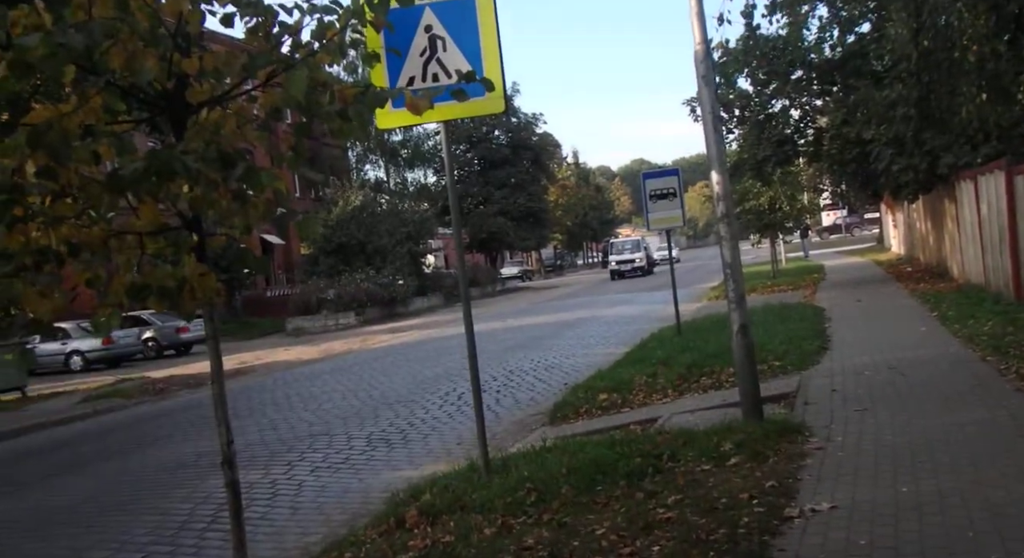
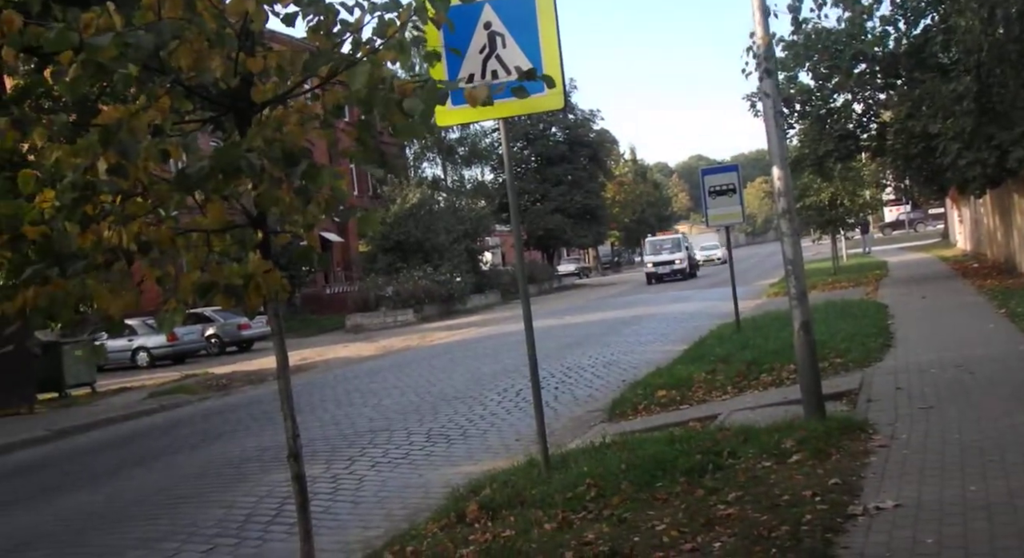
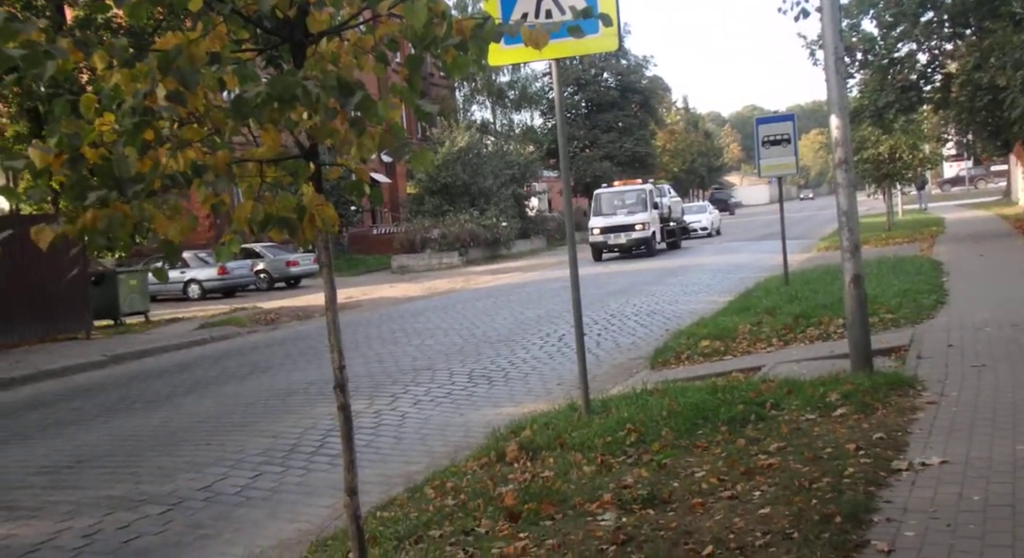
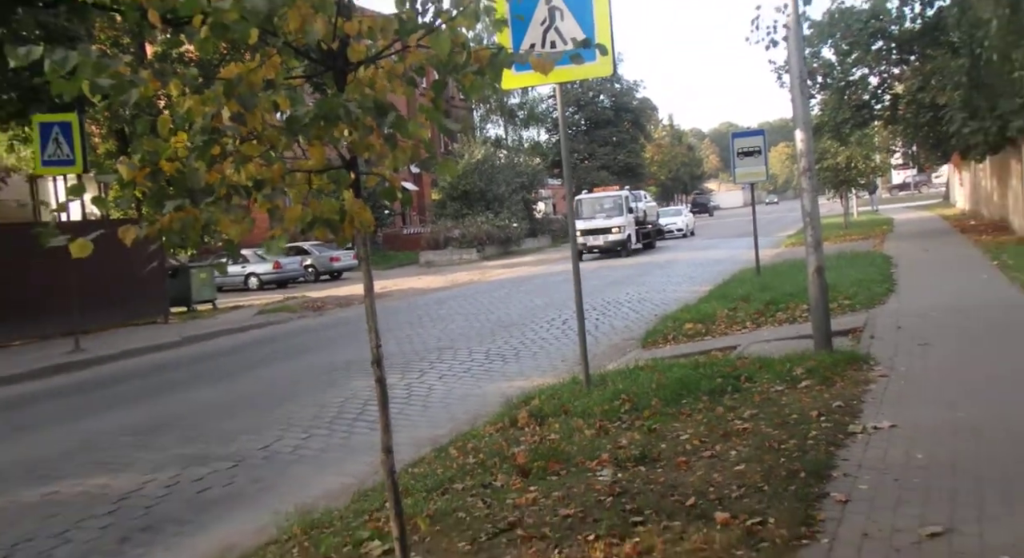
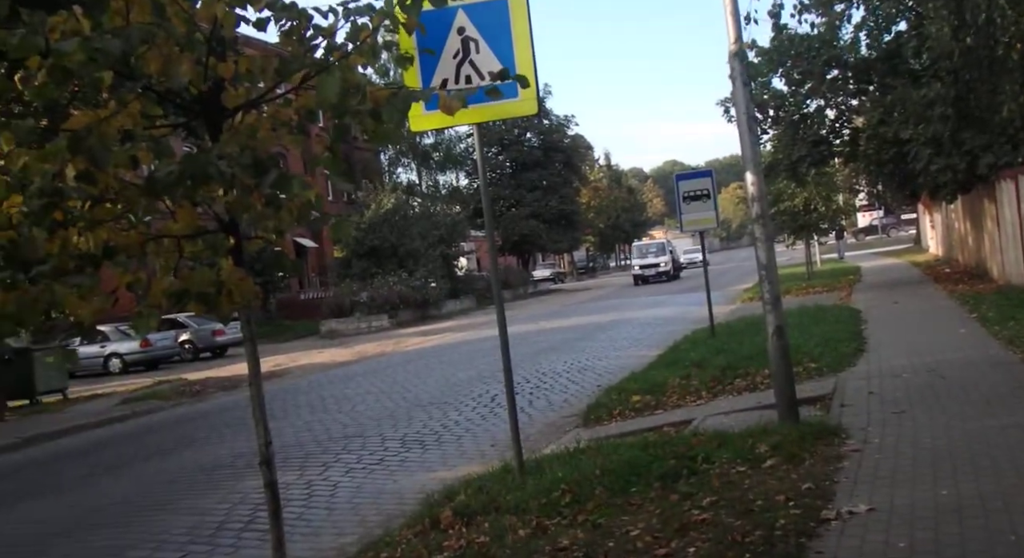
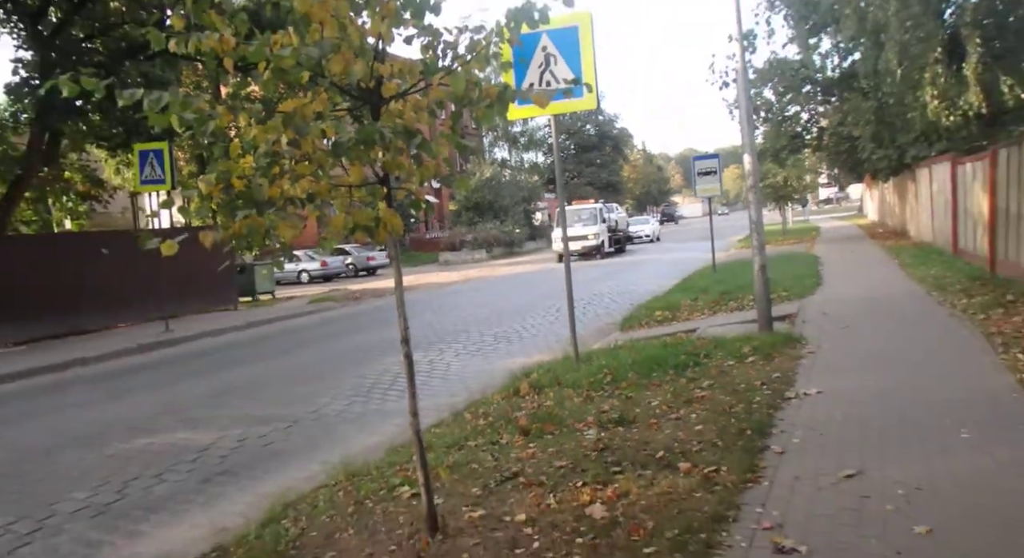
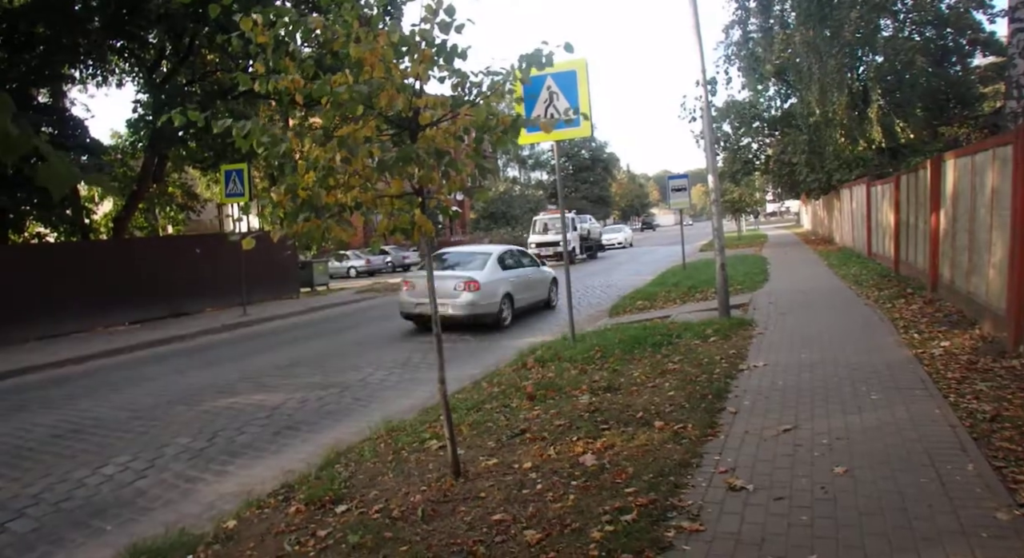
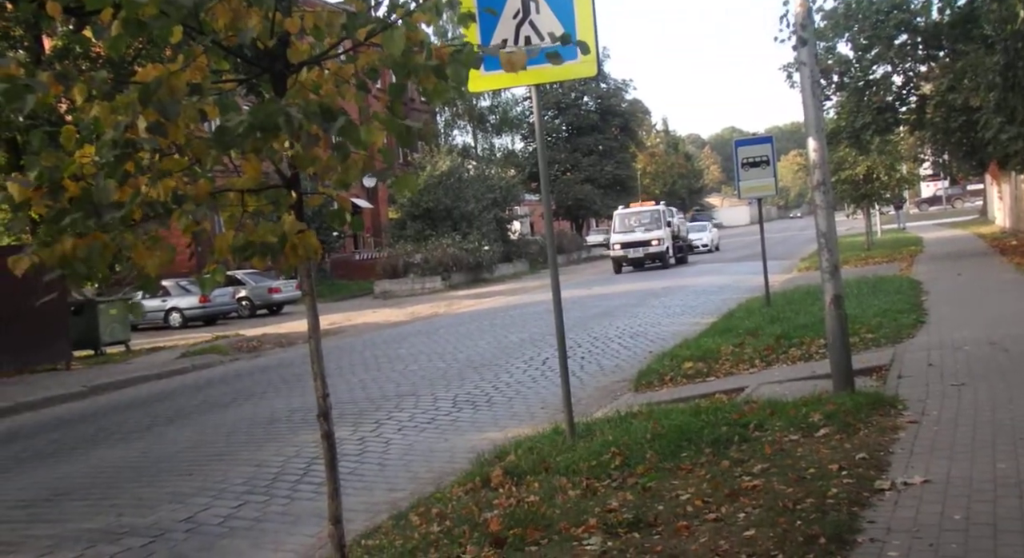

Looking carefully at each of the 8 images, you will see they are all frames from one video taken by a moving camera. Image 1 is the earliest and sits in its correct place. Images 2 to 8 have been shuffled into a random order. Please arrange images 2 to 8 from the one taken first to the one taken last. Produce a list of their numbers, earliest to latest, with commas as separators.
5, 2, 8, 3, 4, 6, 7
